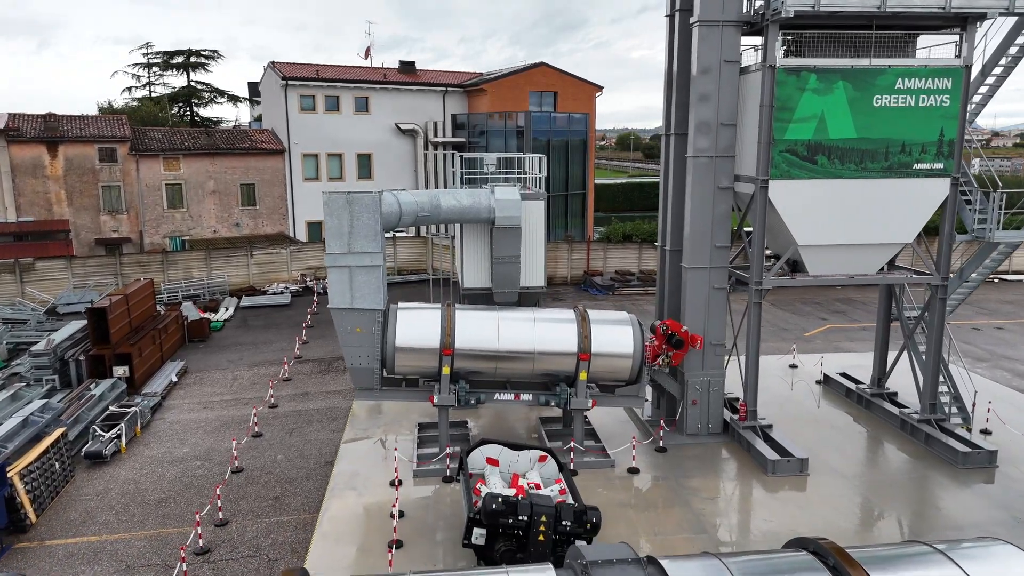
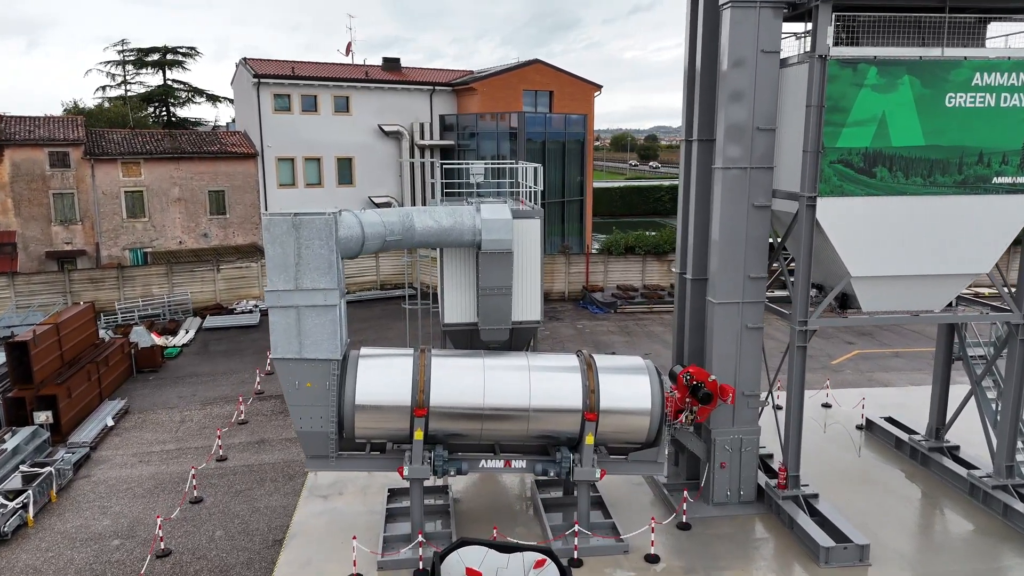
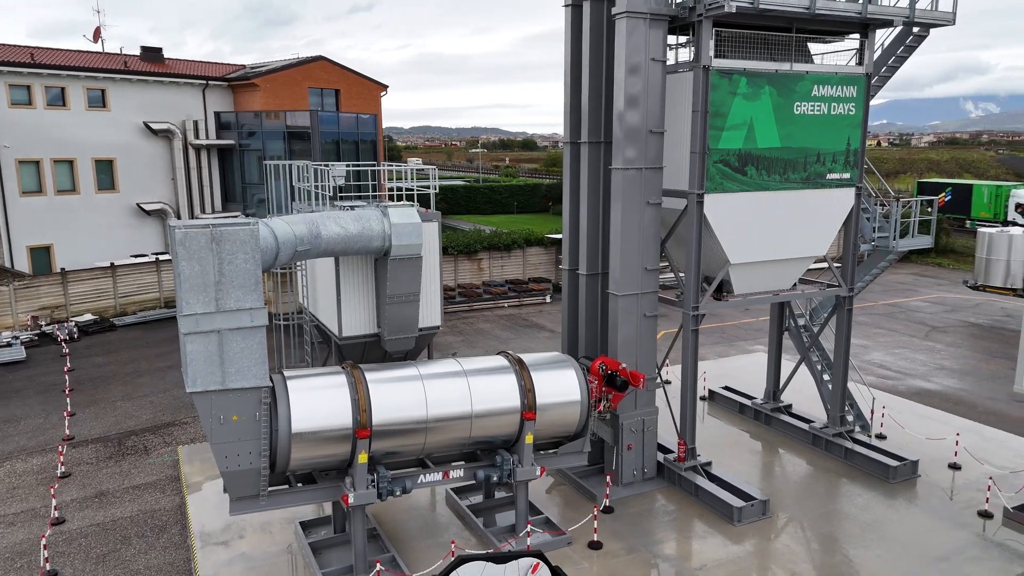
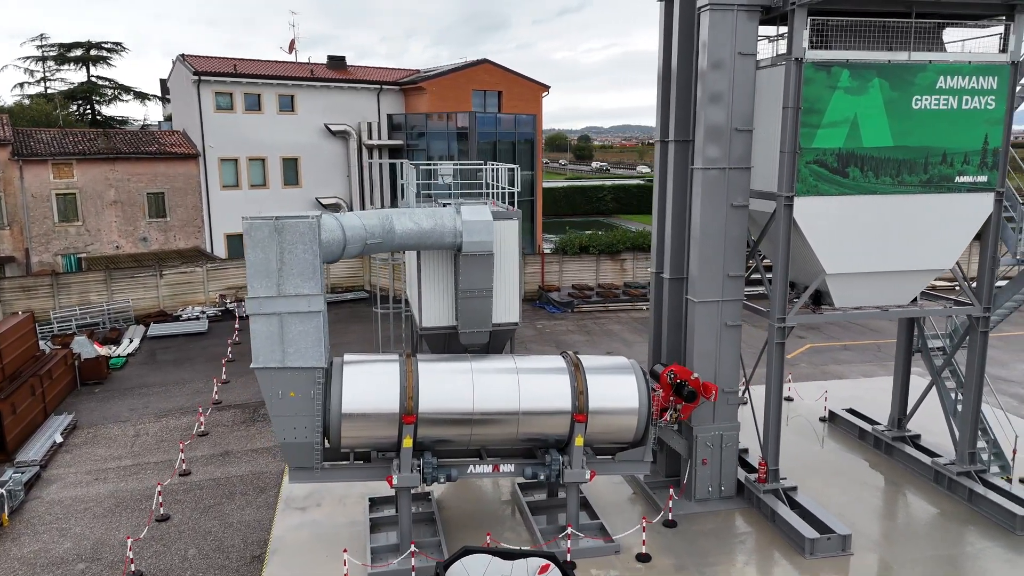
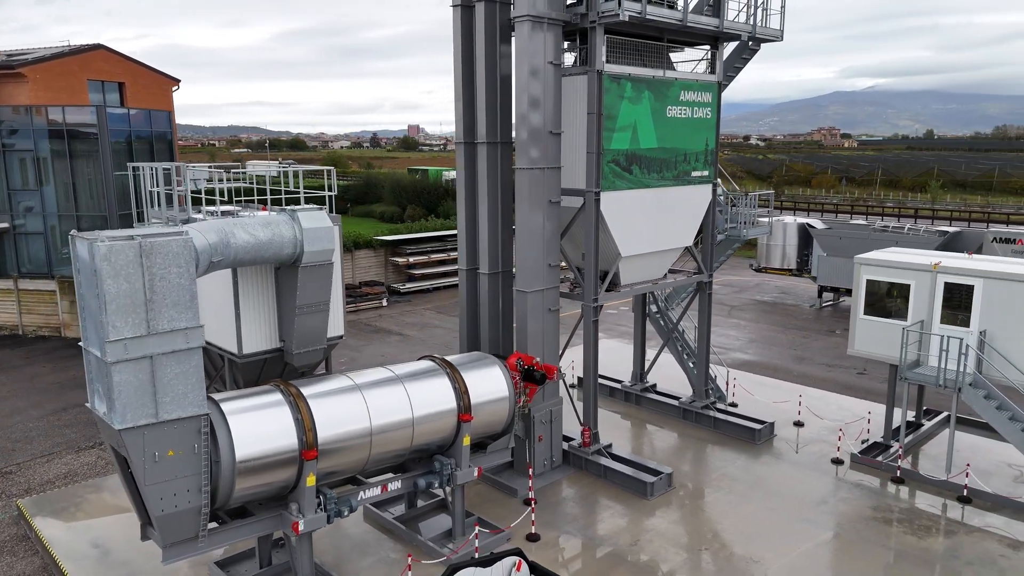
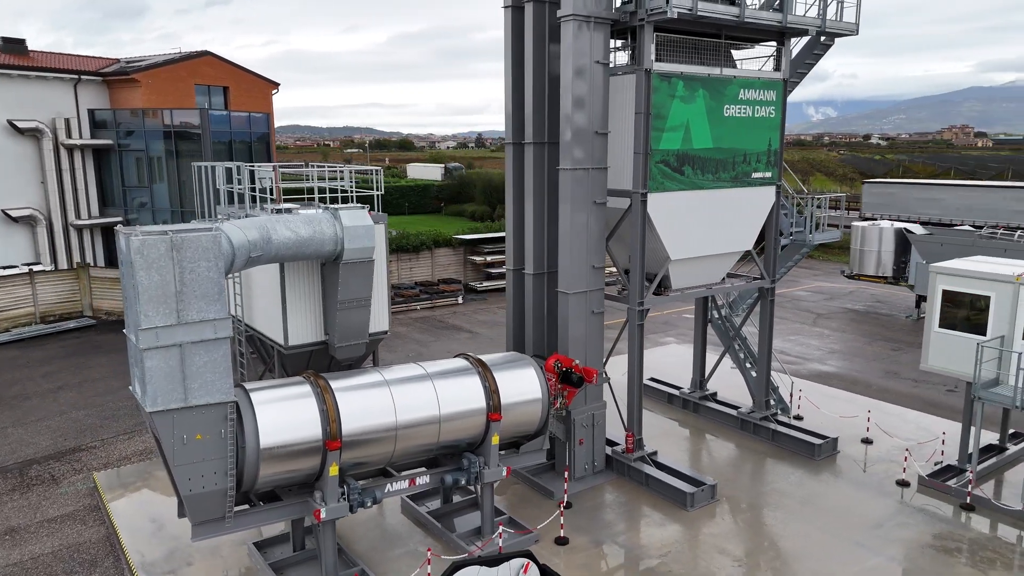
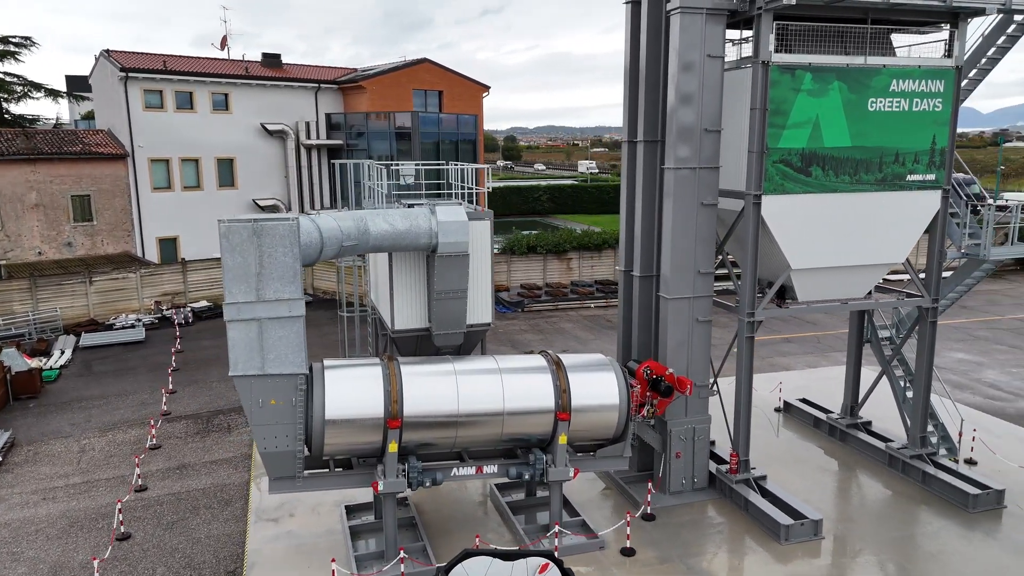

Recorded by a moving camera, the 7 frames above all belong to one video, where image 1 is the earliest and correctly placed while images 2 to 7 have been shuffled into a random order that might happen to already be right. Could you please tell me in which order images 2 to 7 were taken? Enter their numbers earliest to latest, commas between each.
2, 4, 7, 3, 6, 5
